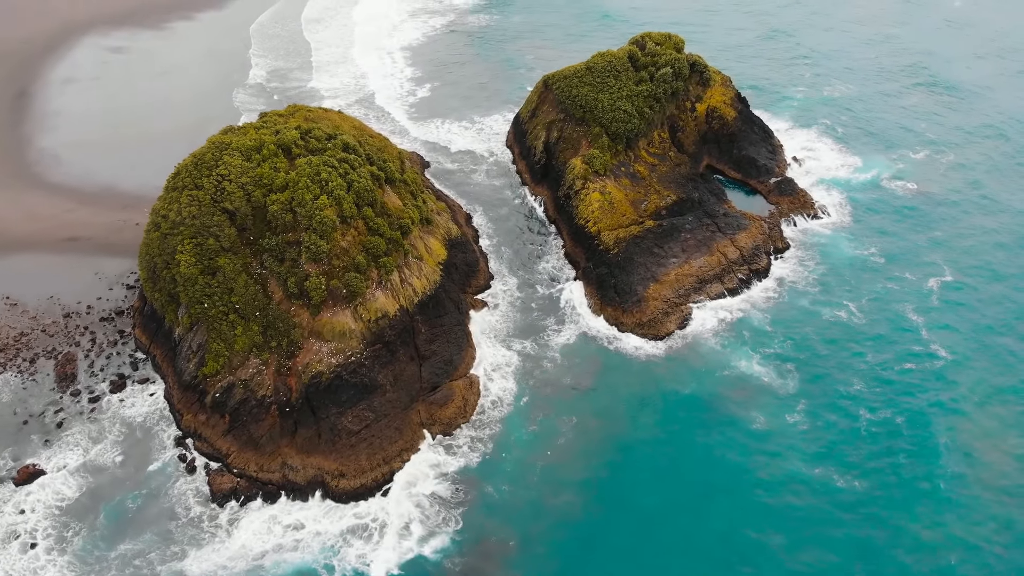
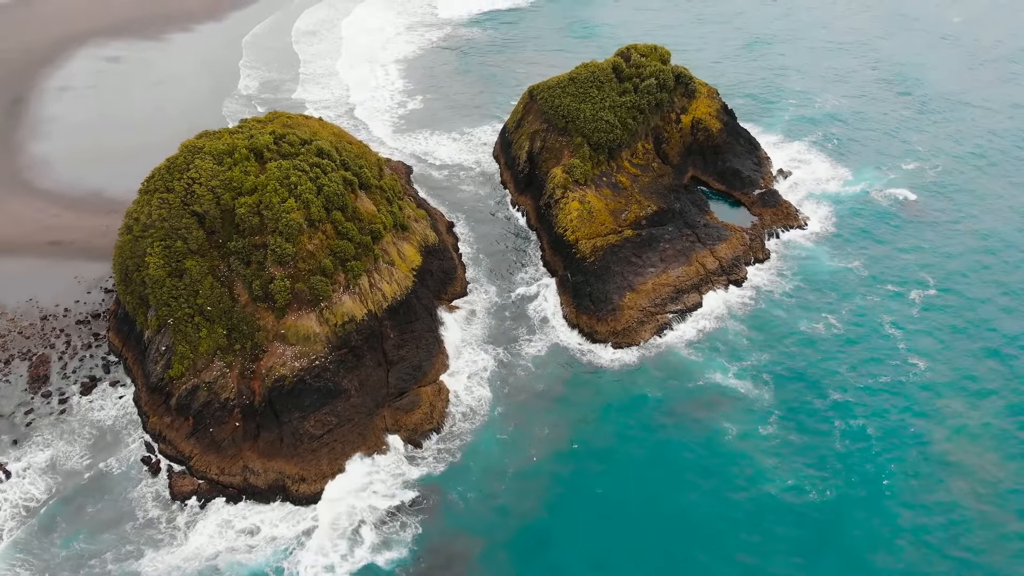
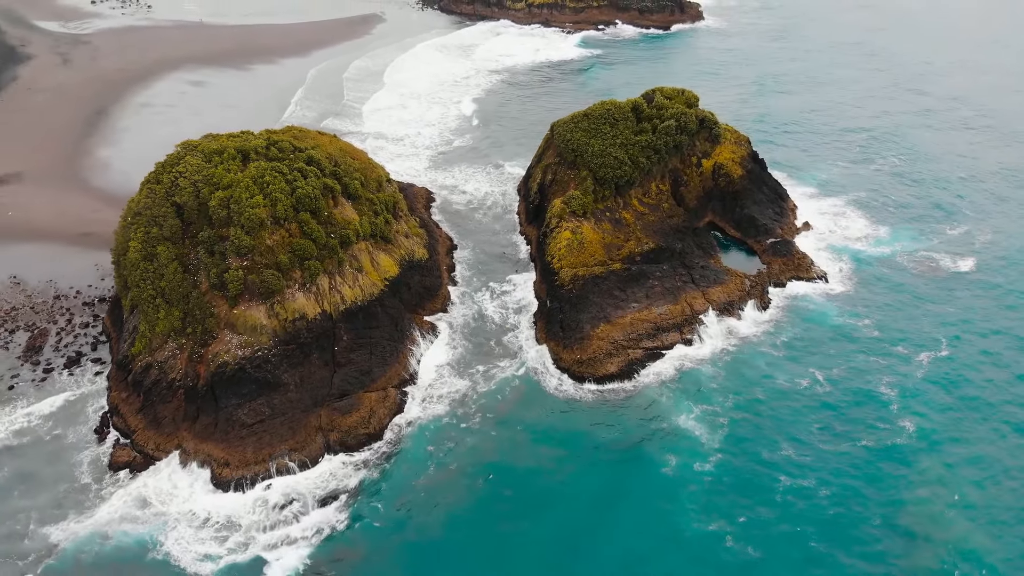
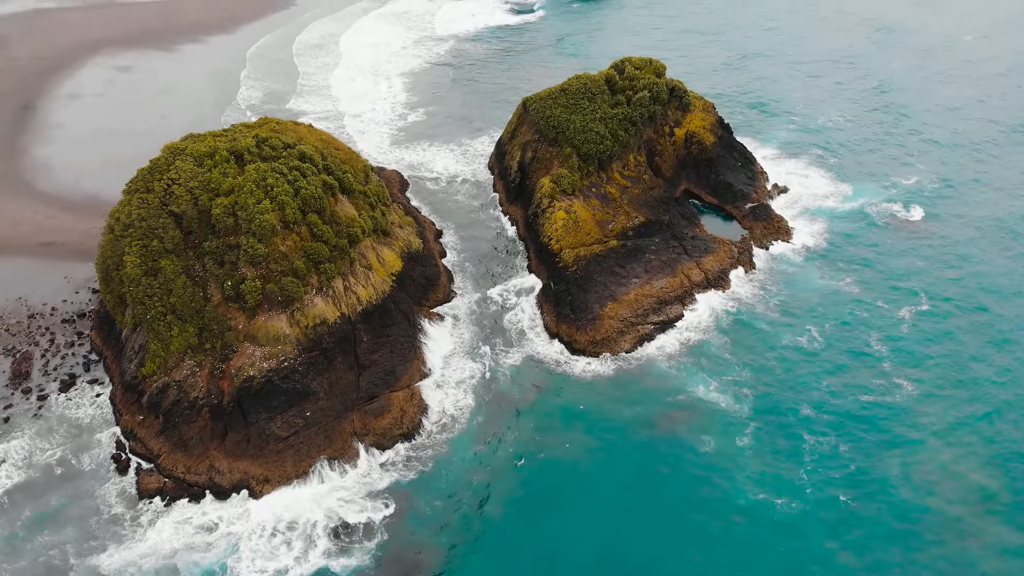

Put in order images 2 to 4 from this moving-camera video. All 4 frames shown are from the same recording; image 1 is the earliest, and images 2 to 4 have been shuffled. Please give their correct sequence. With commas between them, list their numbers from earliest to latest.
2, 4, 3
